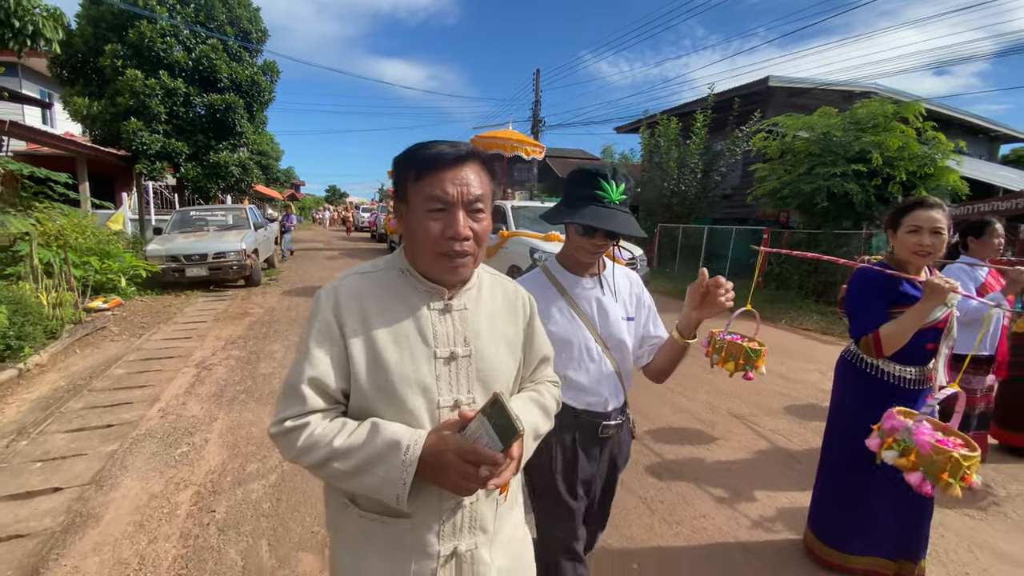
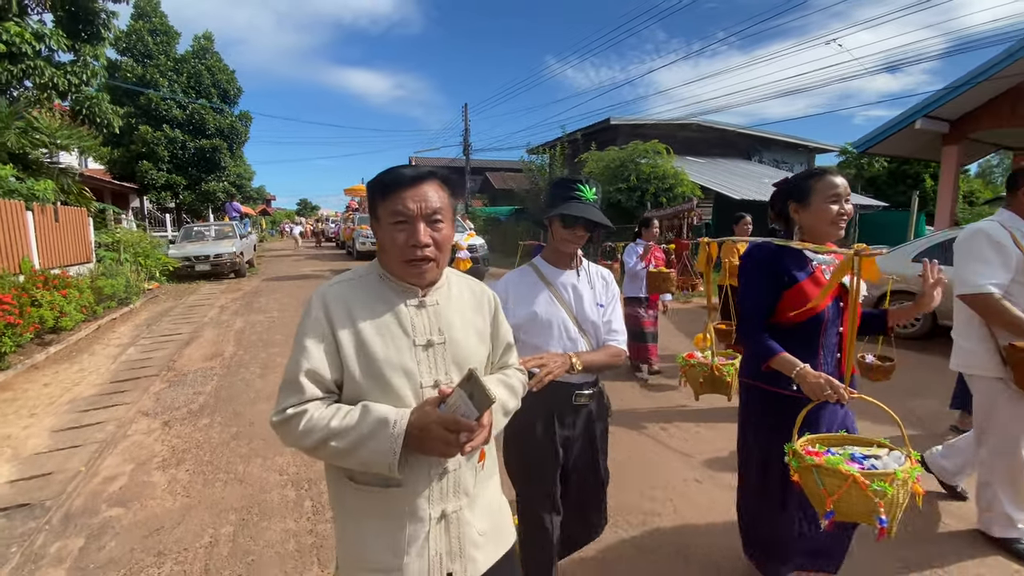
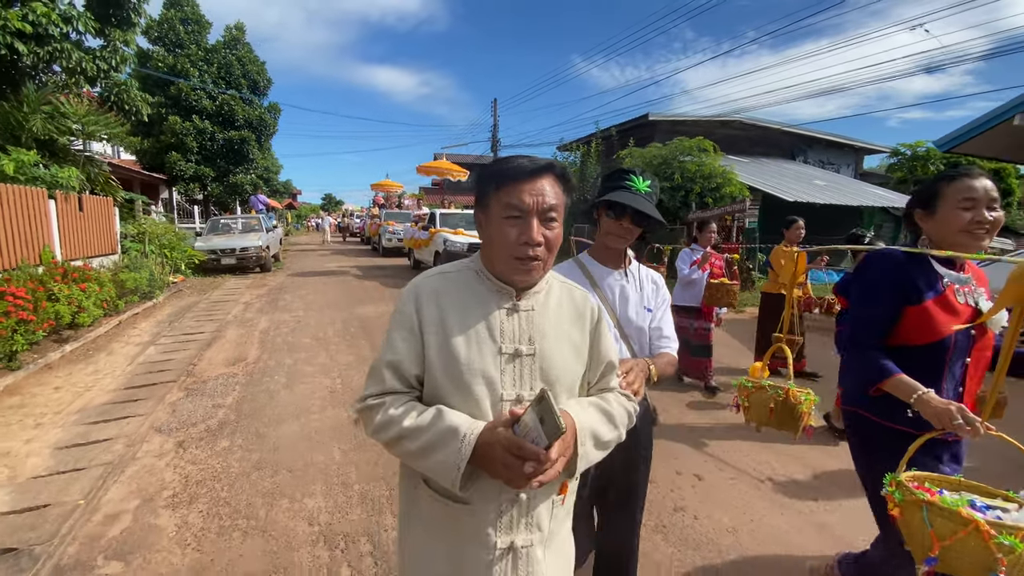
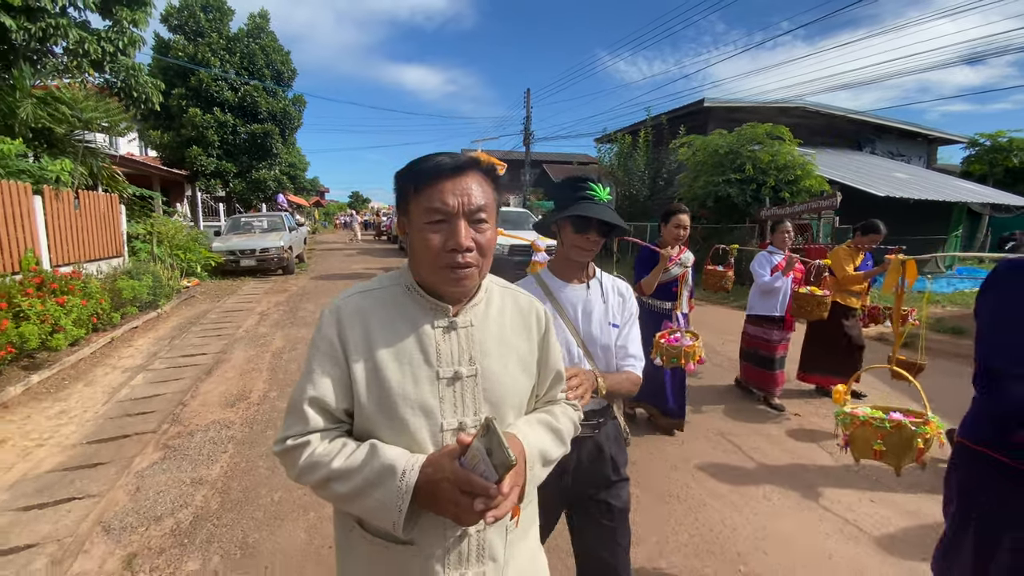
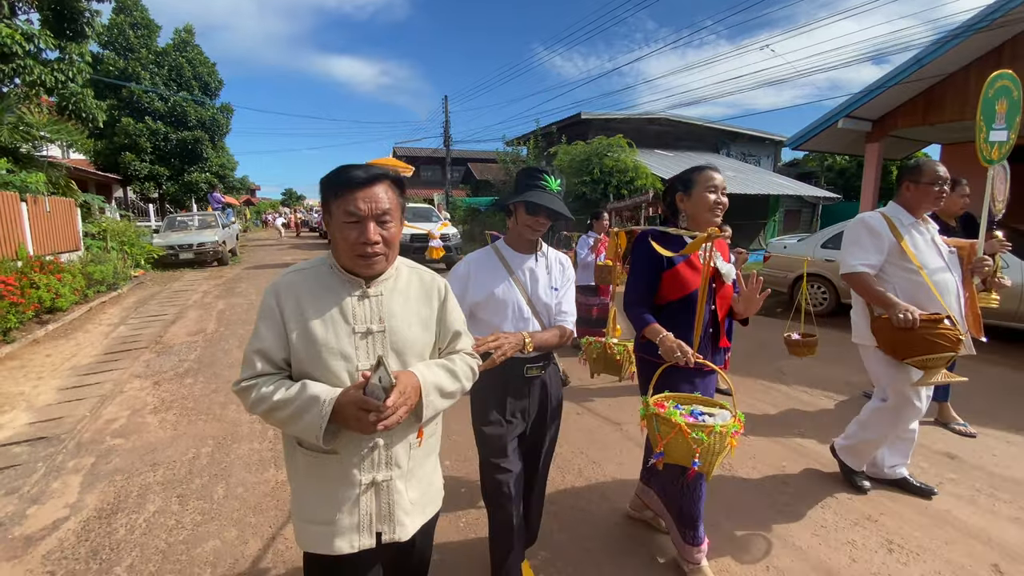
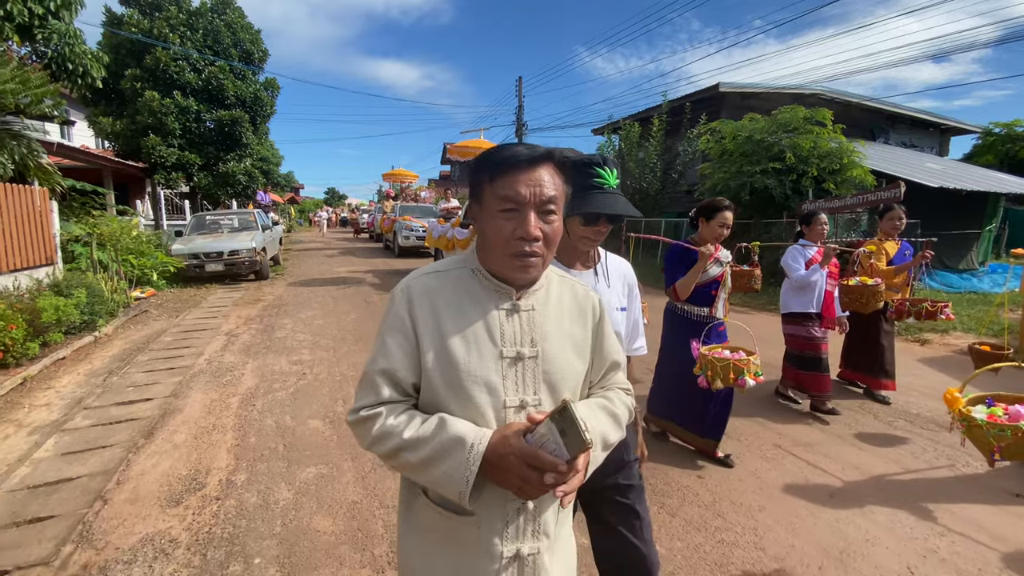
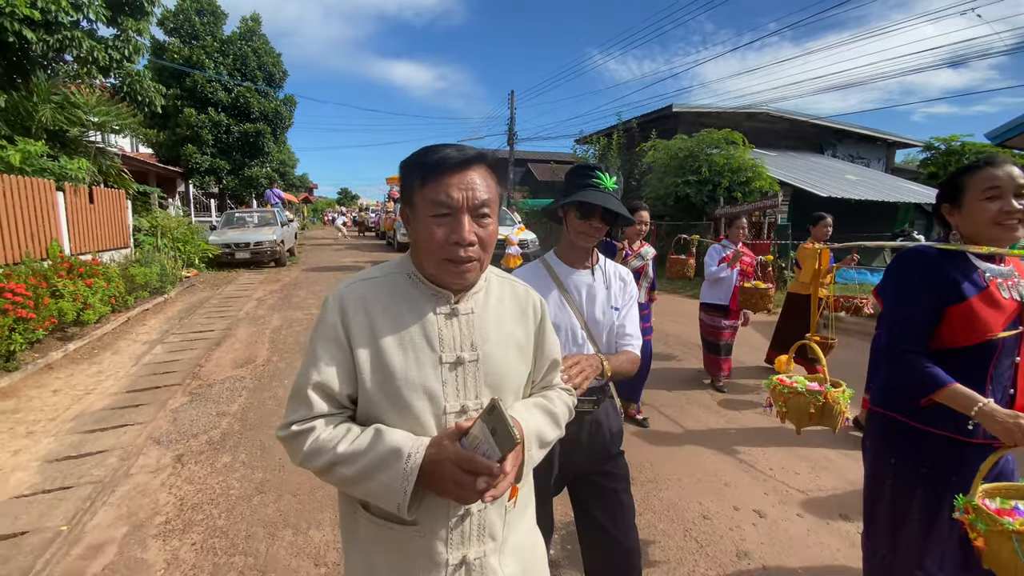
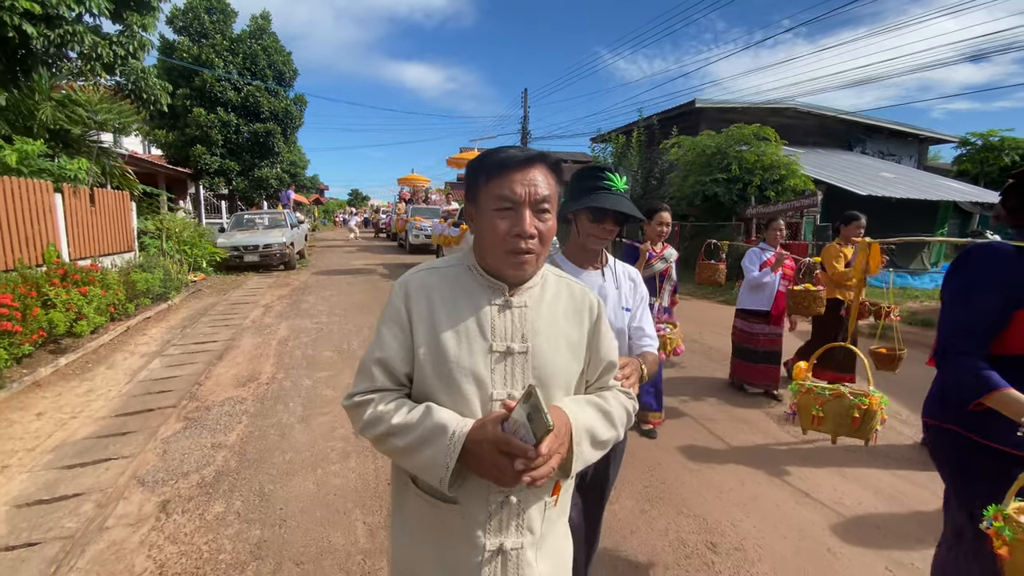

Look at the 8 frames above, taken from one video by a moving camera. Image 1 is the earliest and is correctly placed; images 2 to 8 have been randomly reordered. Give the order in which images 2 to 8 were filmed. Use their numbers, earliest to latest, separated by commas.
6, 4, 8, 7, 3, 2, 5
